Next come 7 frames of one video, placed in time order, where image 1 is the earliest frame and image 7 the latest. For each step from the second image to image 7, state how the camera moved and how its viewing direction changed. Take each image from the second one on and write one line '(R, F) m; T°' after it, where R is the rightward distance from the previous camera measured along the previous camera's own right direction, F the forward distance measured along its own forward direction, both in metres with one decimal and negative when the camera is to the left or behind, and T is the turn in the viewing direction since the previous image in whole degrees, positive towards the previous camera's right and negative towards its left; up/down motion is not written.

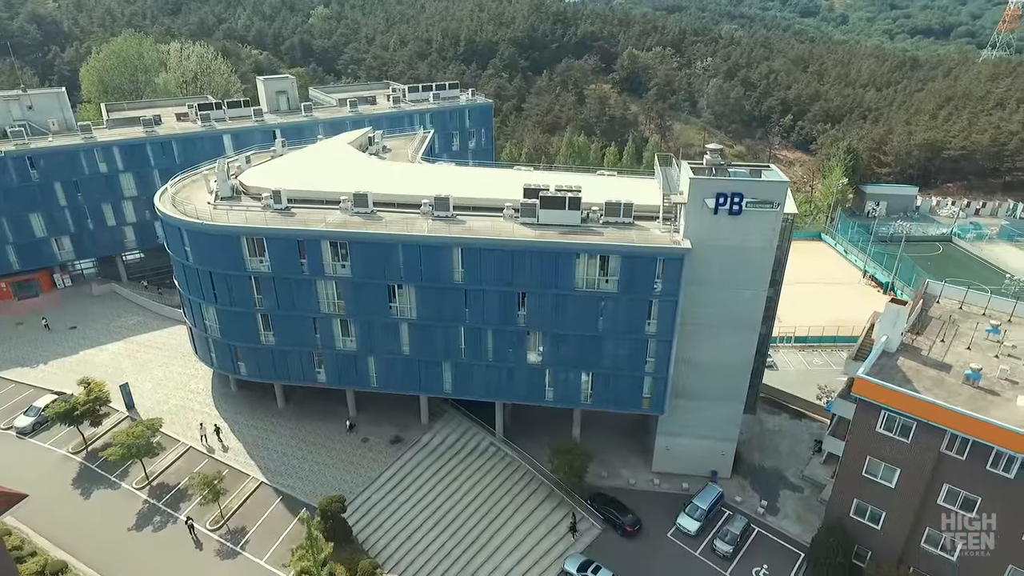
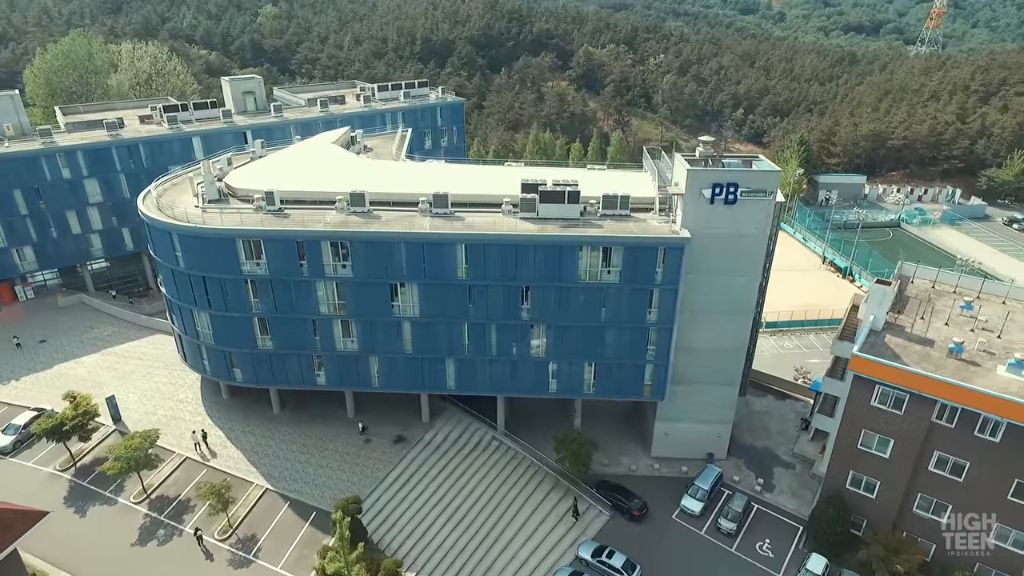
(-2.5, -0.2) m; +4°
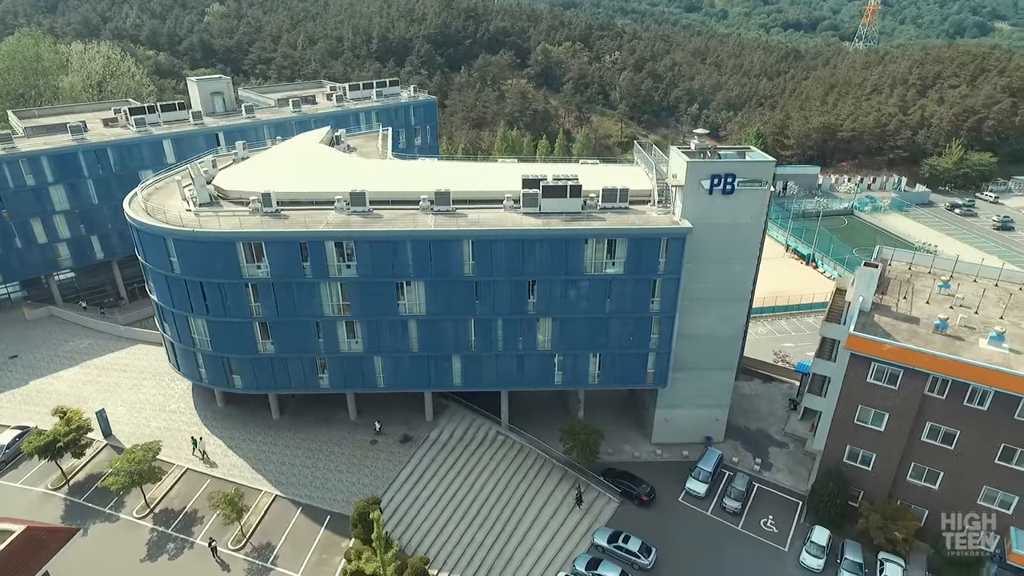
(-2.7, -0.2) m; +4°
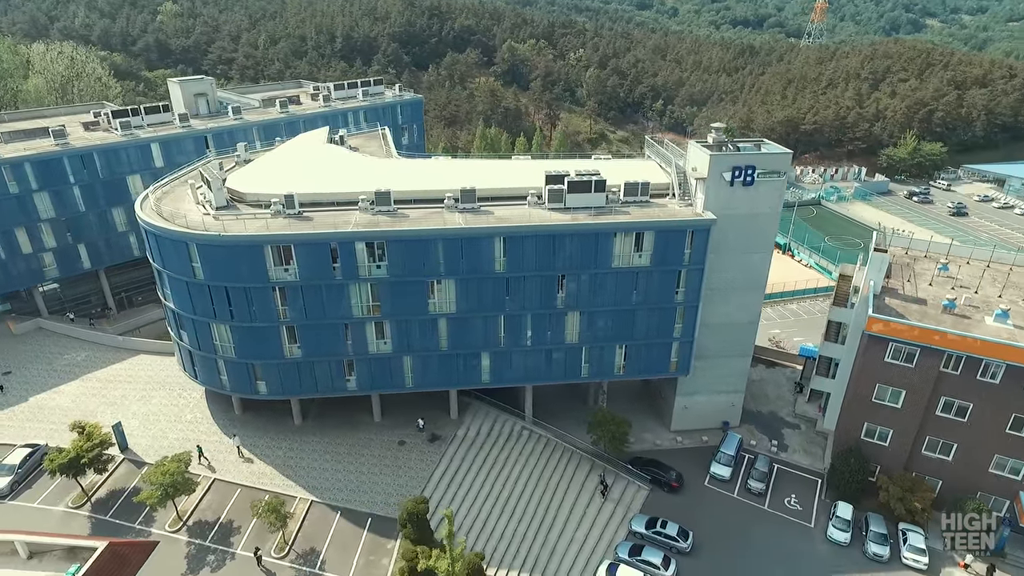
(-3.8, -0.1) m; +4°
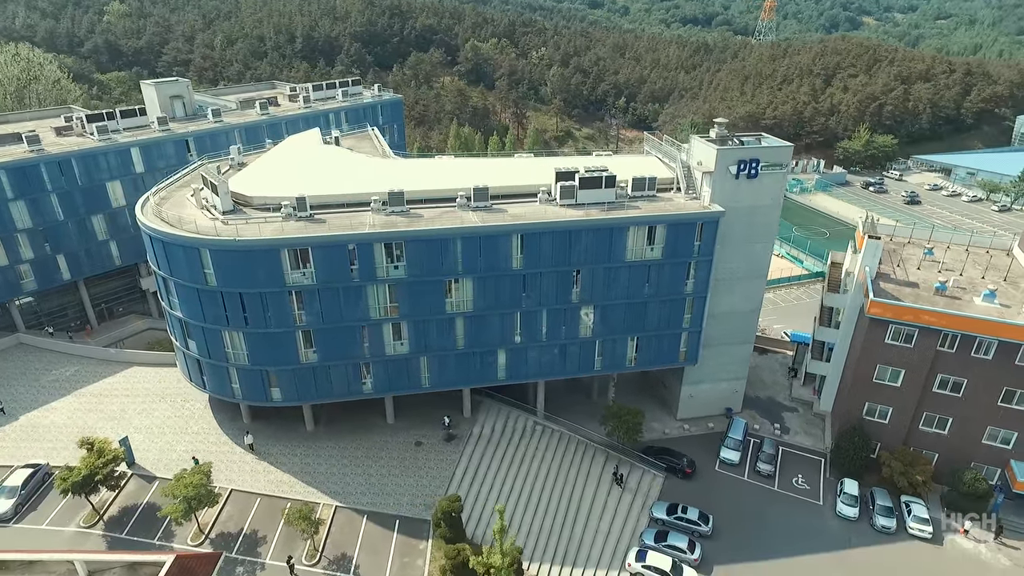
(-3.1, -0.2) m; +4°
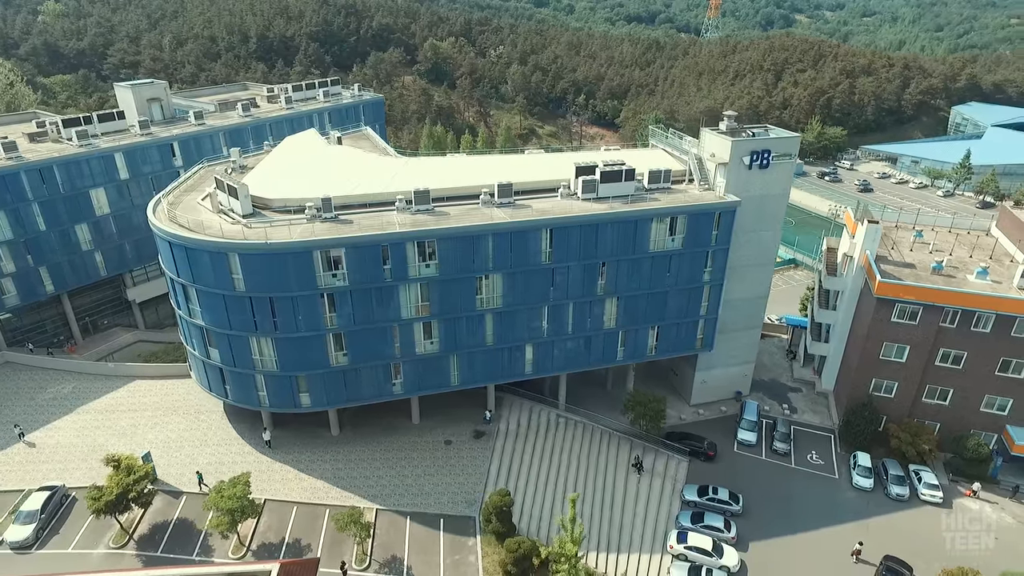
(-4.1, -0.1) m; +4°
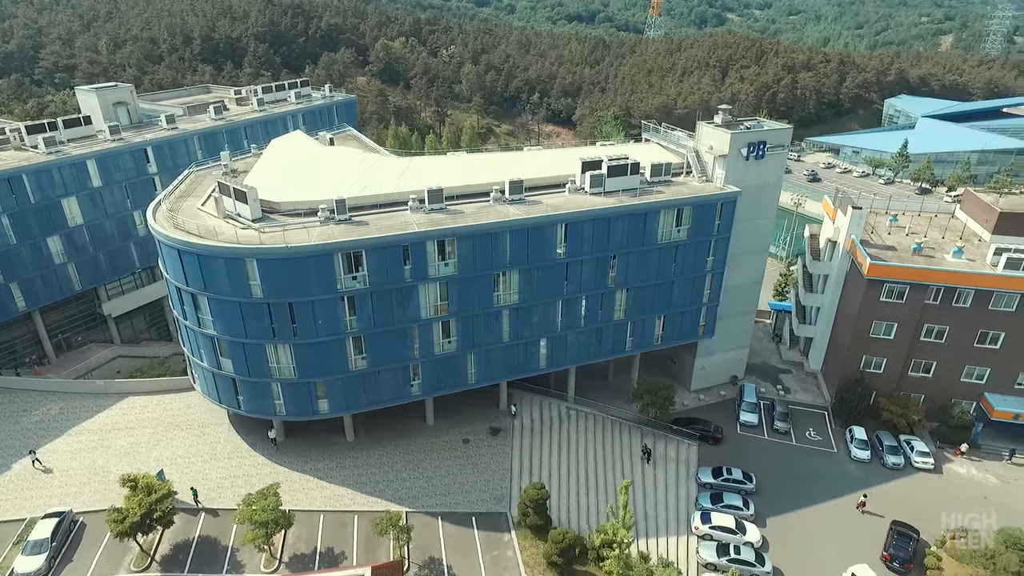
(-3.6, -0.1) m; +5°
